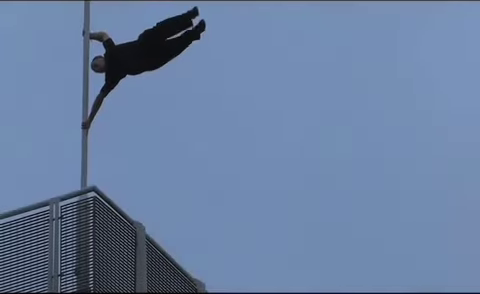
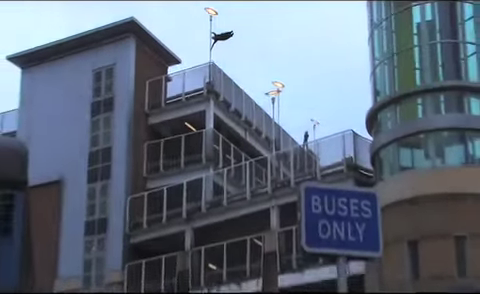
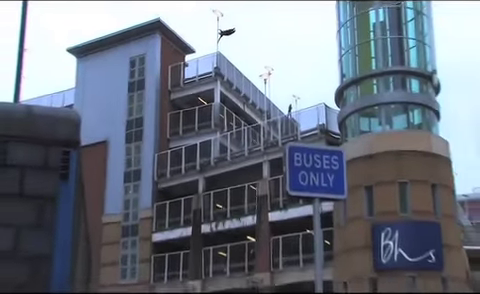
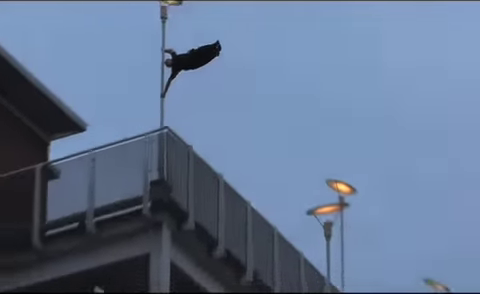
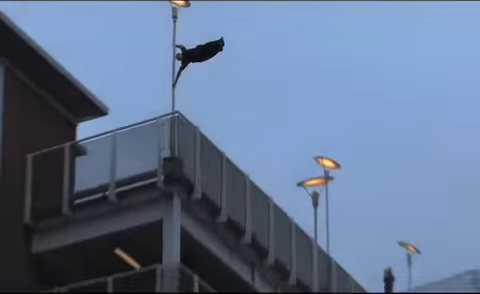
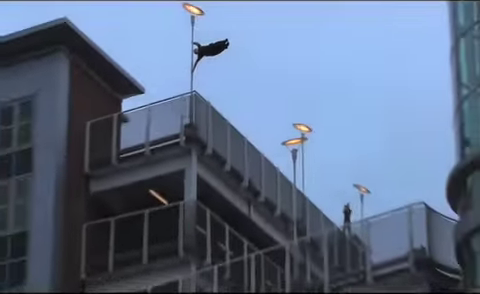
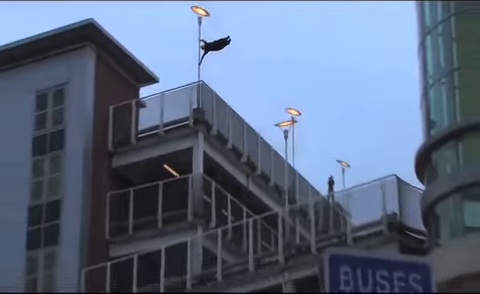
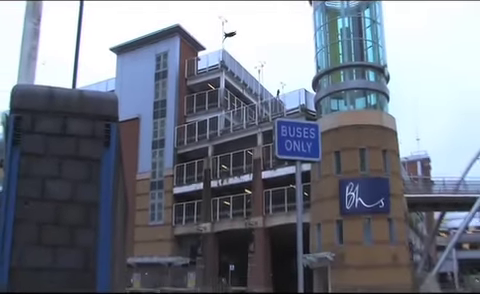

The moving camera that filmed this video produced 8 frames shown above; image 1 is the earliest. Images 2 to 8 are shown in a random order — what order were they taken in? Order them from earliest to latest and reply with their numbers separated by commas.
4, 5, 6, 7, 2, 3, 8
